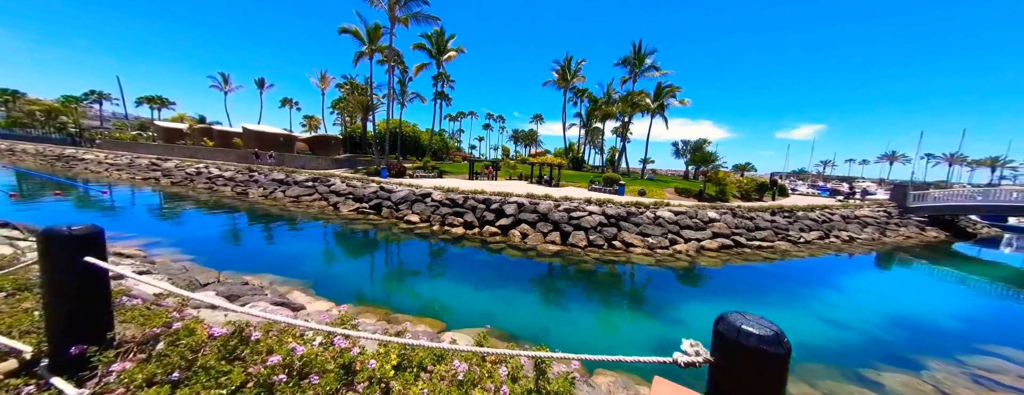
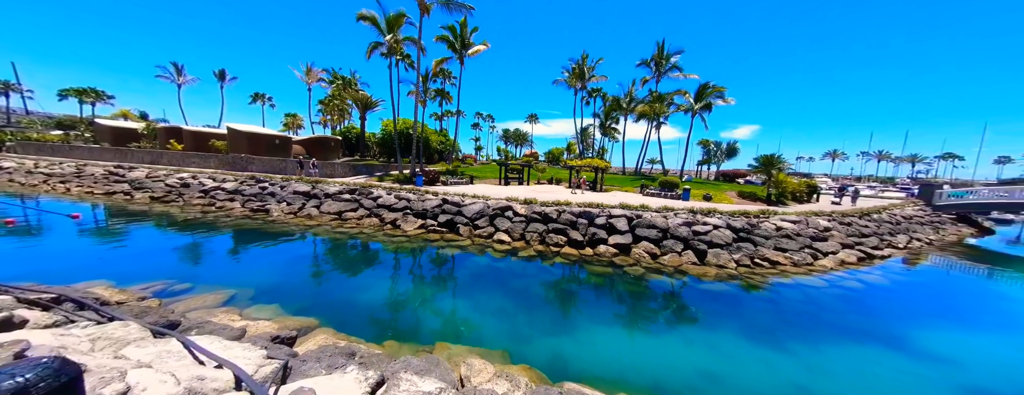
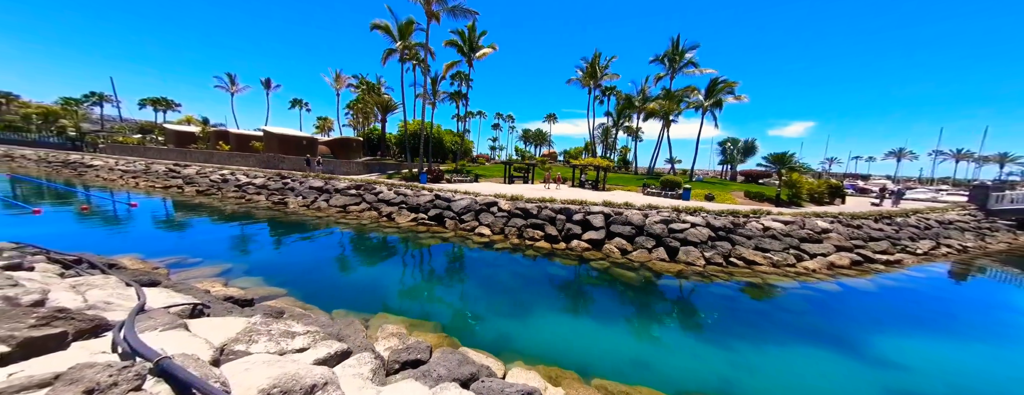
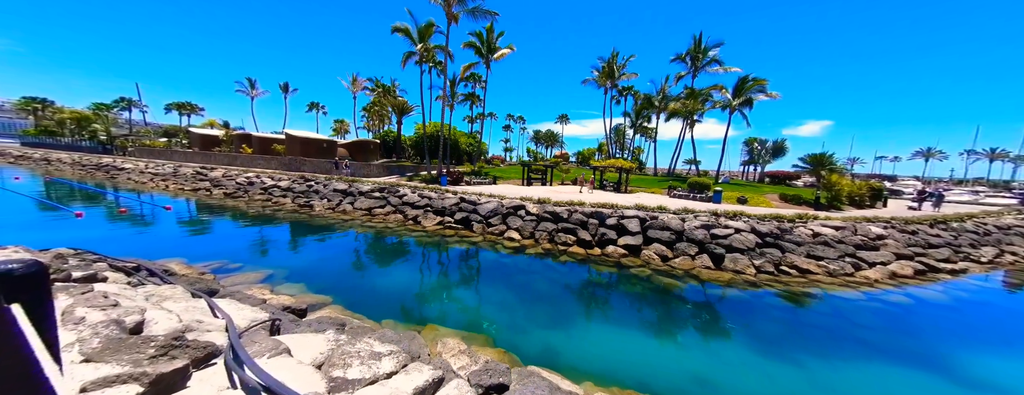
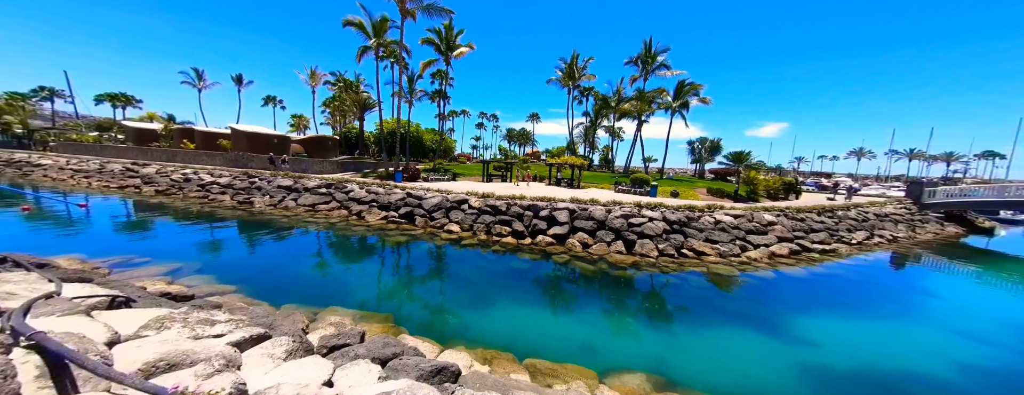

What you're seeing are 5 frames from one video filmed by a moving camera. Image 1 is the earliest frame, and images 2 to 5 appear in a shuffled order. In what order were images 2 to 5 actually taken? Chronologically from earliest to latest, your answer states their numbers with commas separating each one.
5, 3, 4, 2
